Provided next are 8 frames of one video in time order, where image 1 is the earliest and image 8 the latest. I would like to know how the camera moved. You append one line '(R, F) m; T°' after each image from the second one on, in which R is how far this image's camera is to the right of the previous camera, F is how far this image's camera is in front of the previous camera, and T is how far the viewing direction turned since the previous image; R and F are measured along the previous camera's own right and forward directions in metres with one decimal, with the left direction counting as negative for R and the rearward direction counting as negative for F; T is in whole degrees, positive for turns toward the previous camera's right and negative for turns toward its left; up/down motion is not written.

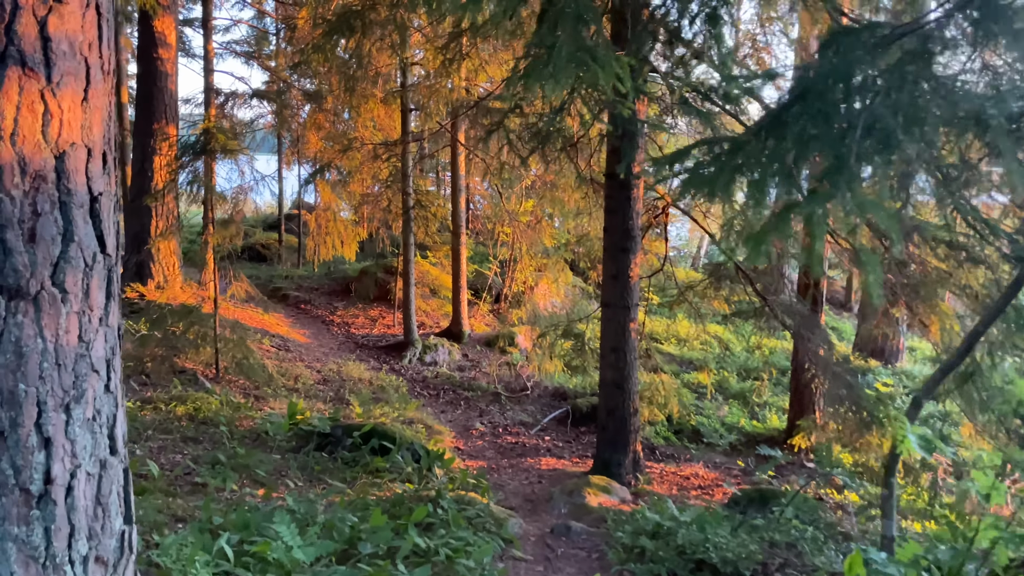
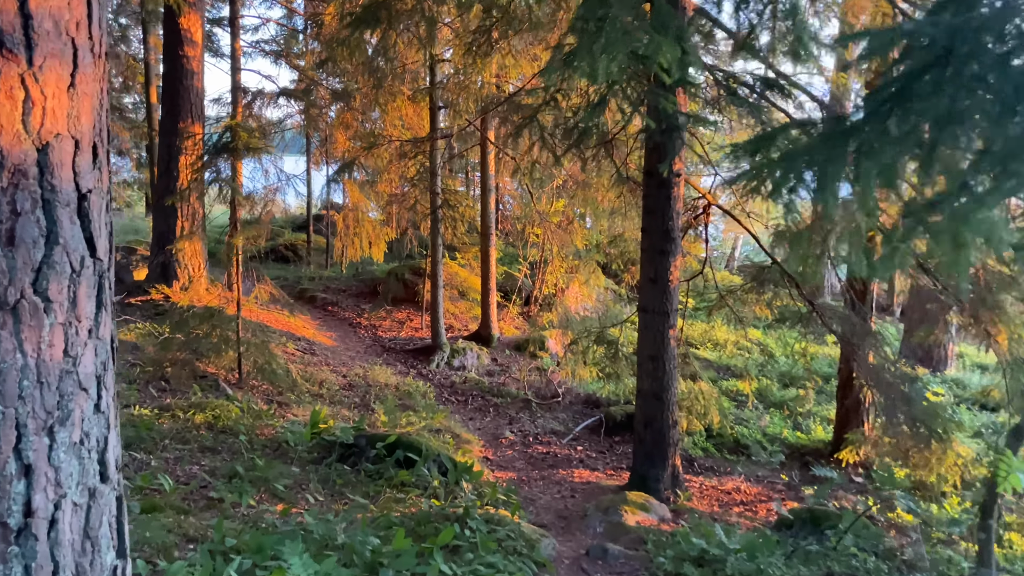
(0.0, +0.3) m; -2°
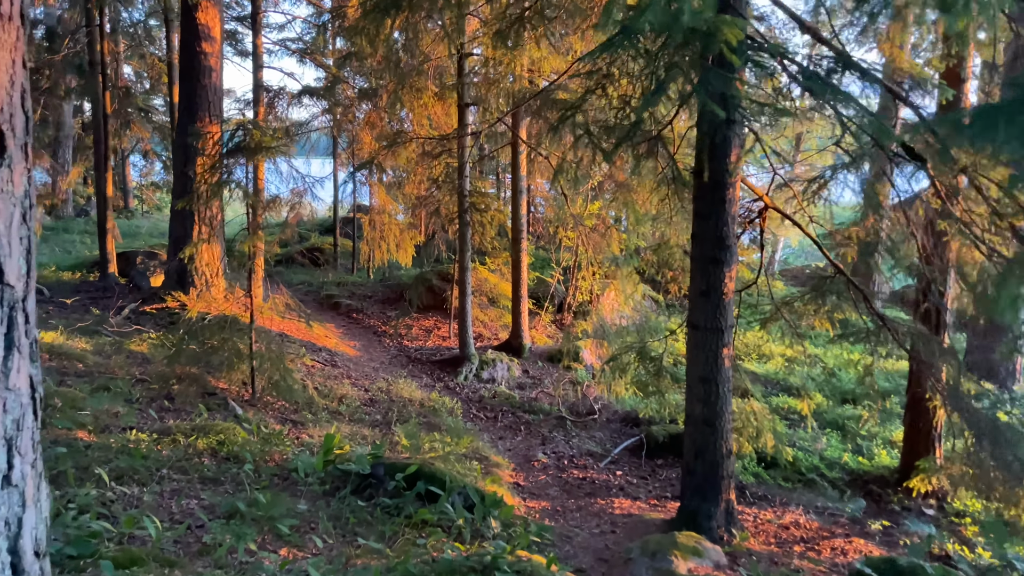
(0.0, +0.6) m; -2°
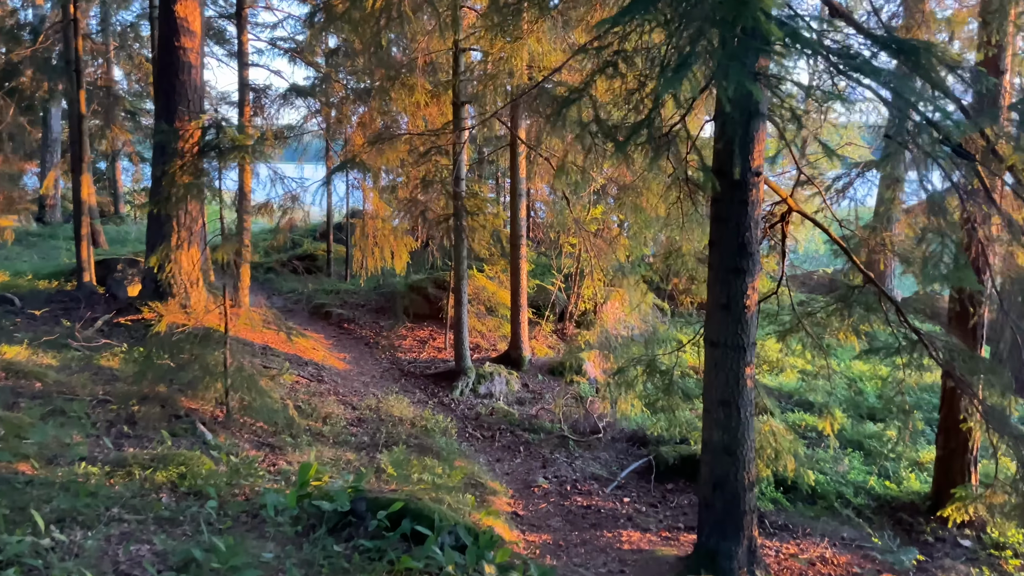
(0.0, +0.6) m; 0°
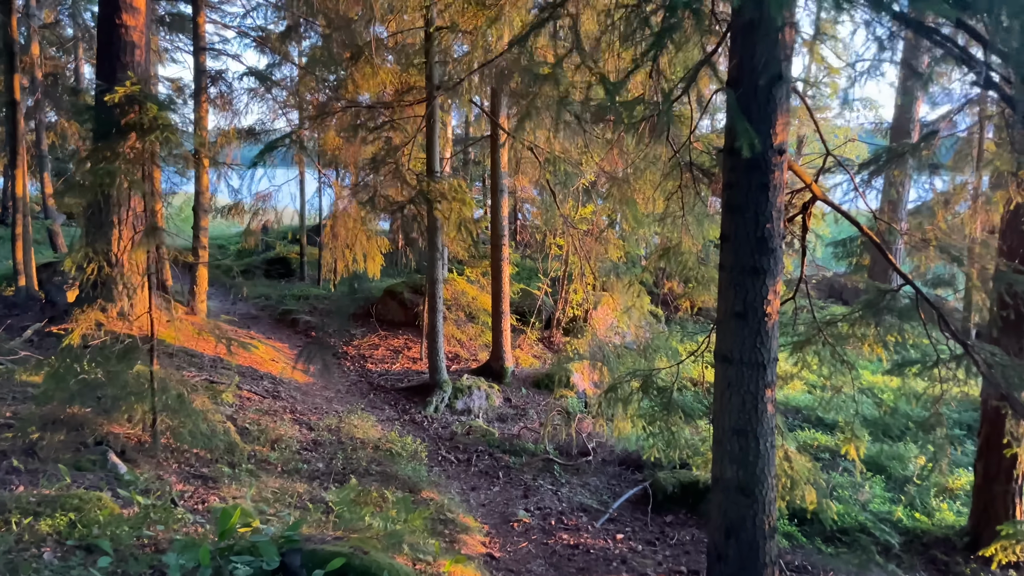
(+0.1, +0.9) m; +1°
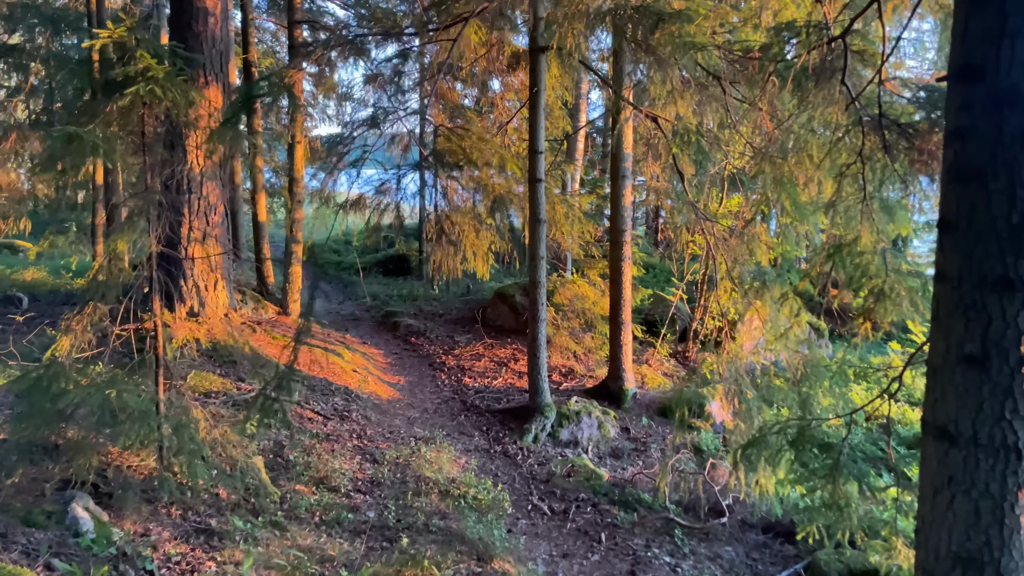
(+0.2, +1.5) m; -11°
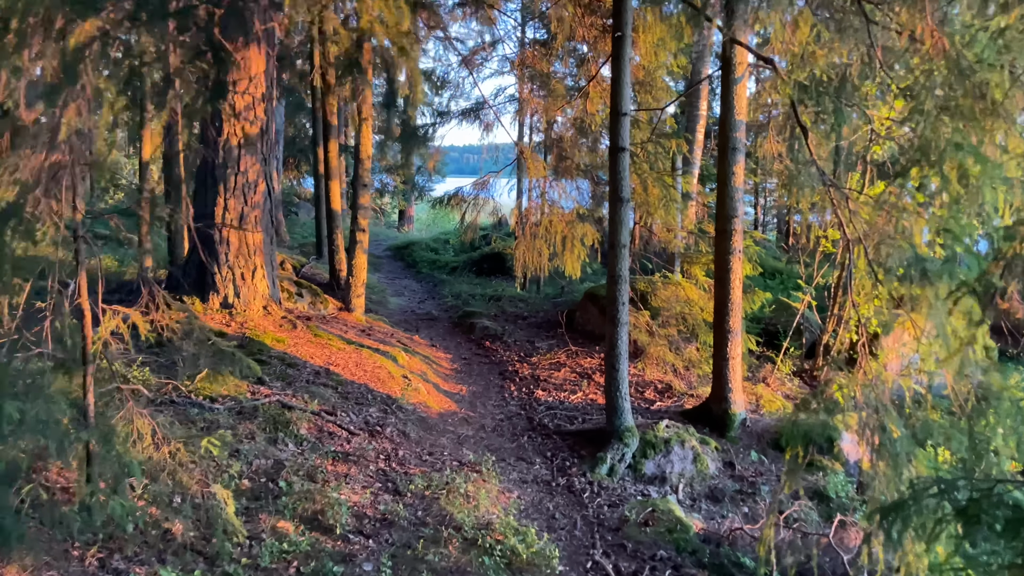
(+0.4, +1.3) m; -9°
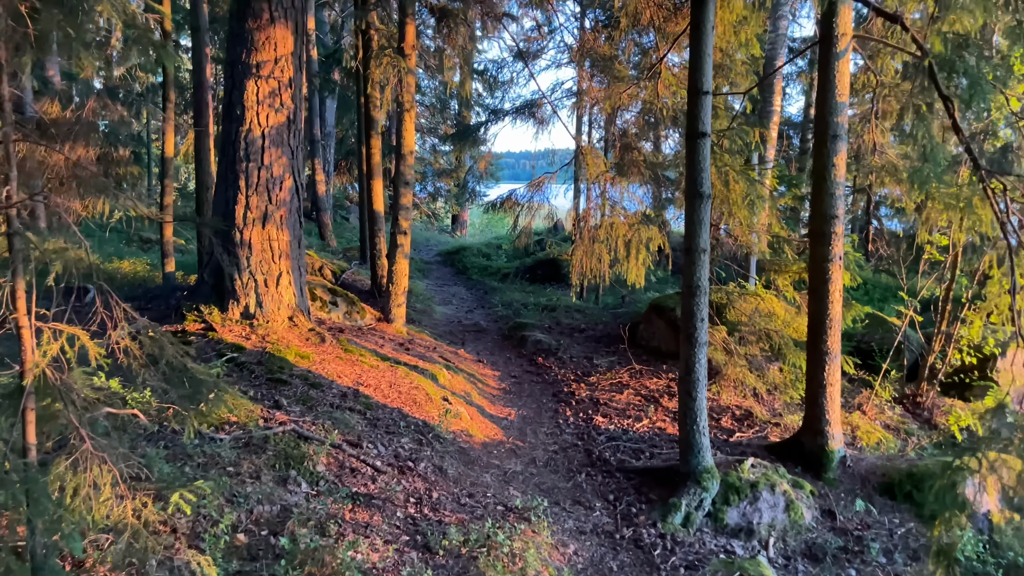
(0.0, +0.8) m; -4°
